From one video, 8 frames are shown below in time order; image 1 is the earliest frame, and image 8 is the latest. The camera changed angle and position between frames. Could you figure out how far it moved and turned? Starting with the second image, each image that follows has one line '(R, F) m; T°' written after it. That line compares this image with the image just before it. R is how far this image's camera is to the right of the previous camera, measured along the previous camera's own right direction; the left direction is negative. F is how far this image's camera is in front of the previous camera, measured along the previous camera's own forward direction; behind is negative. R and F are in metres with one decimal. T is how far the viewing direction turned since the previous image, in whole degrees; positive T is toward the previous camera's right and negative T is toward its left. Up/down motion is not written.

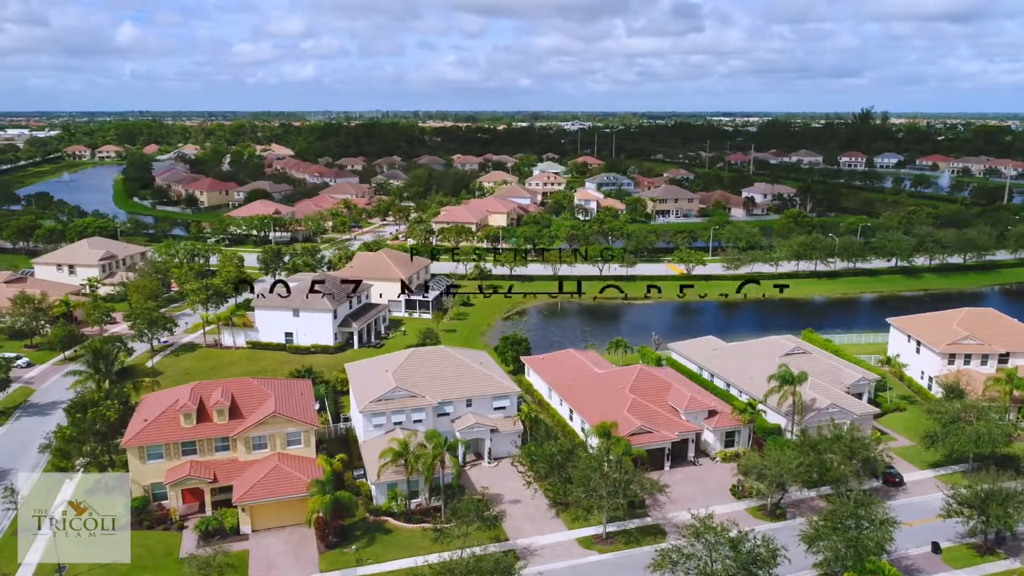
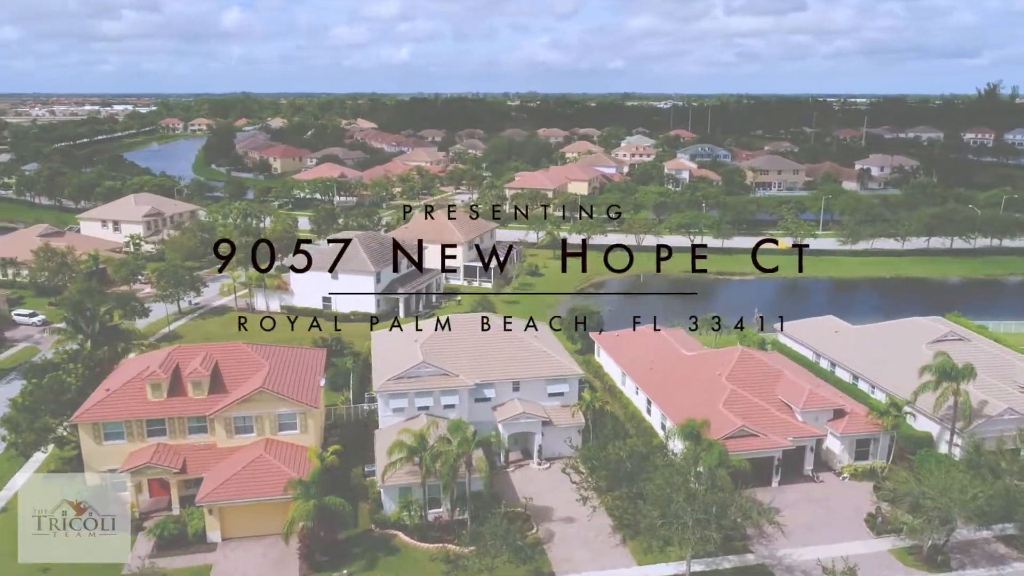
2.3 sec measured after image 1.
(+1.1, +10.1) m; -7°
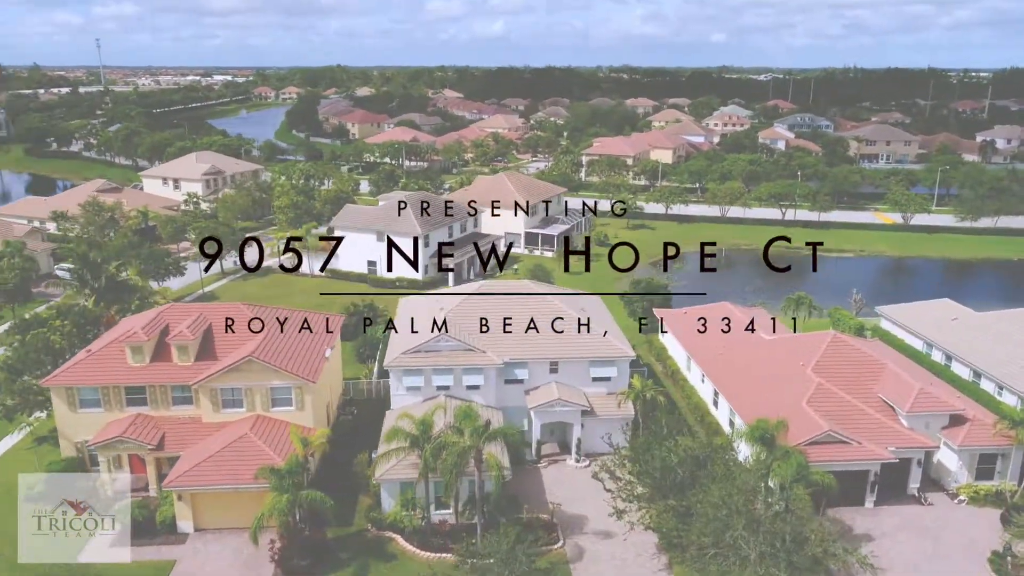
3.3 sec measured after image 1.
(+1.8, +5.5) m; -6°
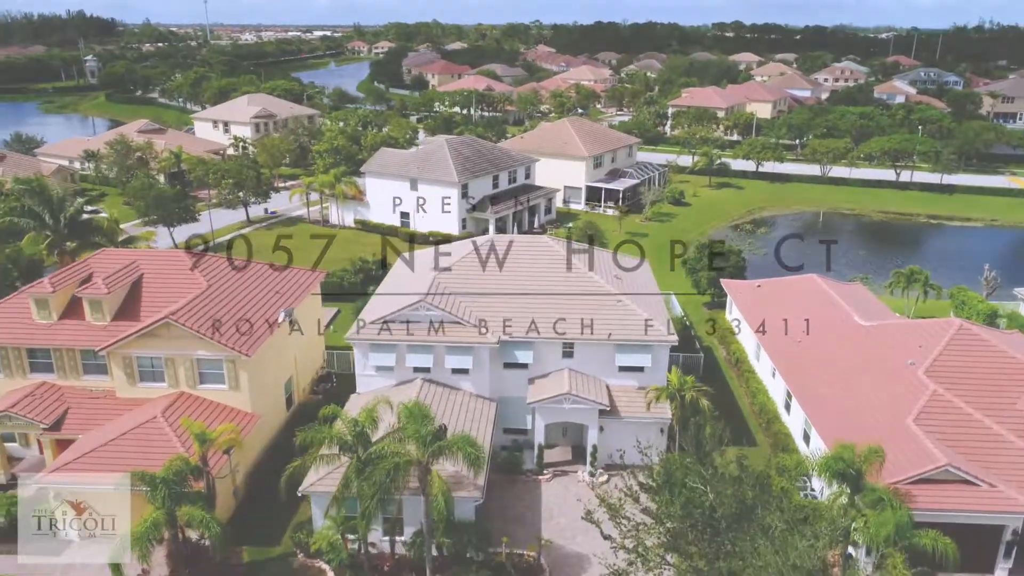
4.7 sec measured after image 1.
(+2.6, +7.1) m; -7°
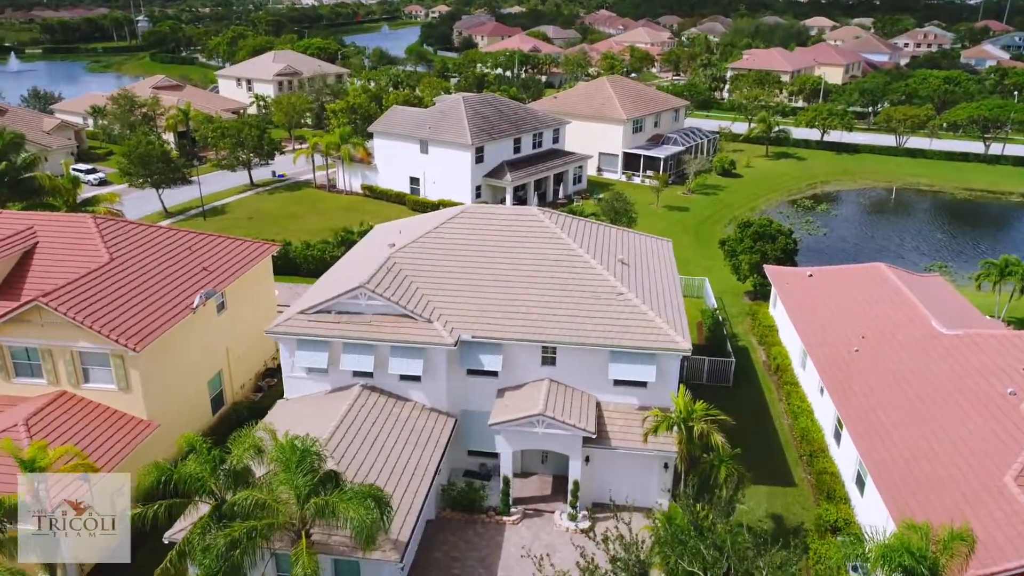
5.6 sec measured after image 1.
(+2.1, +5.1) m; -4°
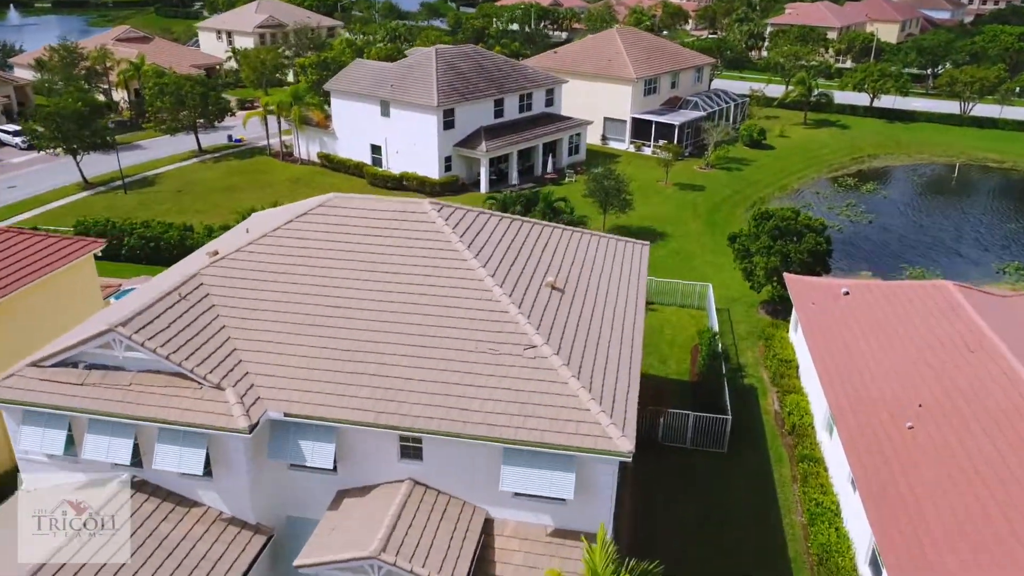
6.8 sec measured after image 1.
(+2.8, +6.7) m; -3°
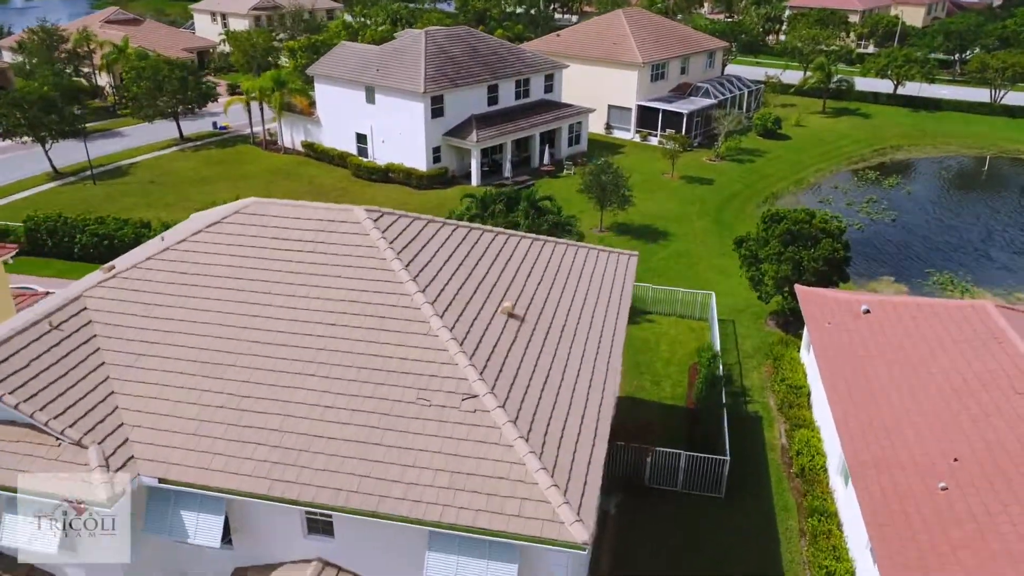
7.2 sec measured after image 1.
(+0.9, +2.3) m; -1°
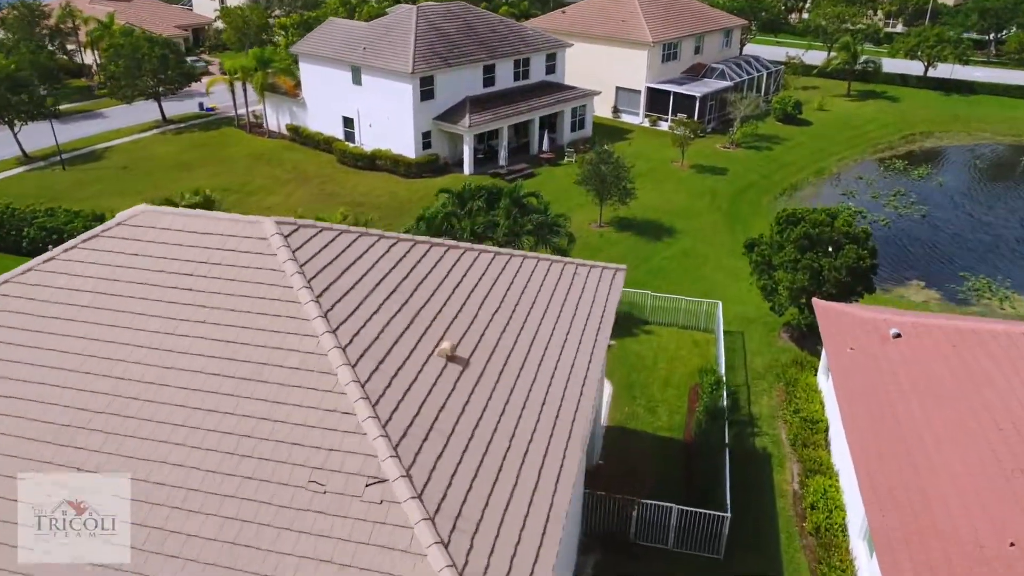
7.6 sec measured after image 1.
(+0.8, +2.2) m; -1°
